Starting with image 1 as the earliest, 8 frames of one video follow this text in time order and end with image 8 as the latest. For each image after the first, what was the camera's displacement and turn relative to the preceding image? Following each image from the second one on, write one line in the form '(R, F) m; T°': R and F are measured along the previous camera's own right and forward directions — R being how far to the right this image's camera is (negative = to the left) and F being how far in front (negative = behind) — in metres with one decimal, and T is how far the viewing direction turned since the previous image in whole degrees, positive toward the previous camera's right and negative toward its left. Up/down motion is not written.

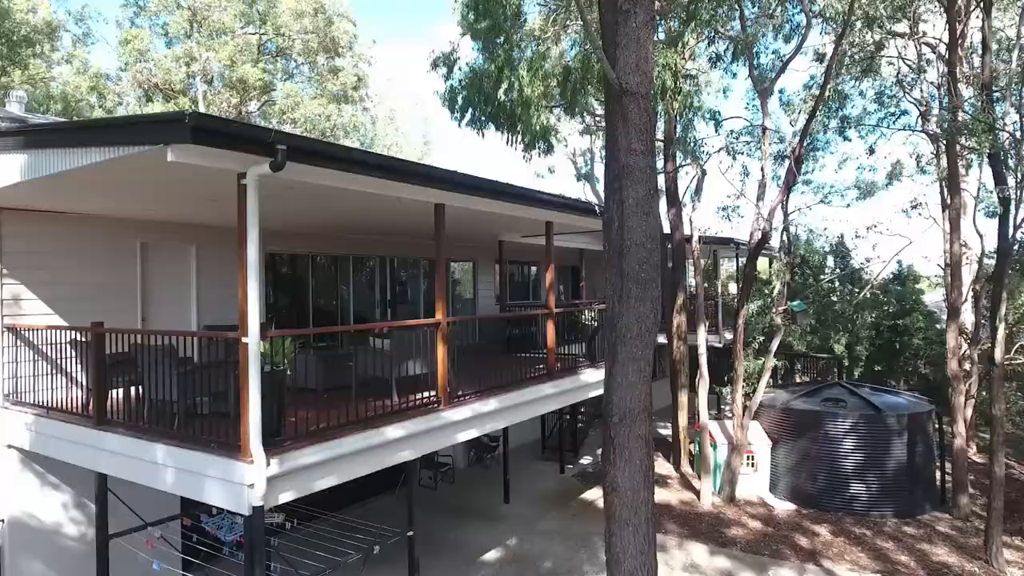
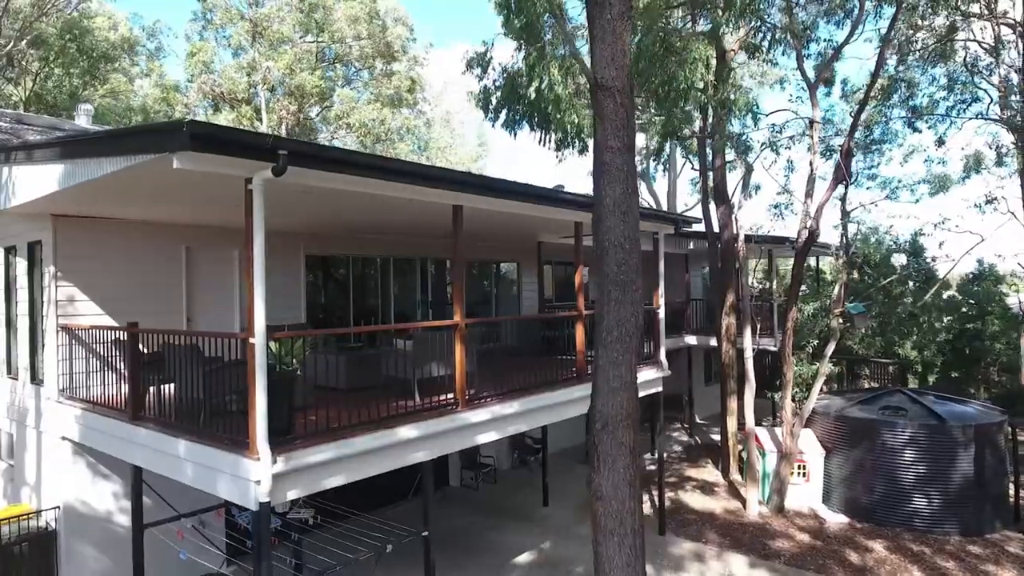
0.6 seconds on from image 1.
(+0.5, +0.1) m; -6°
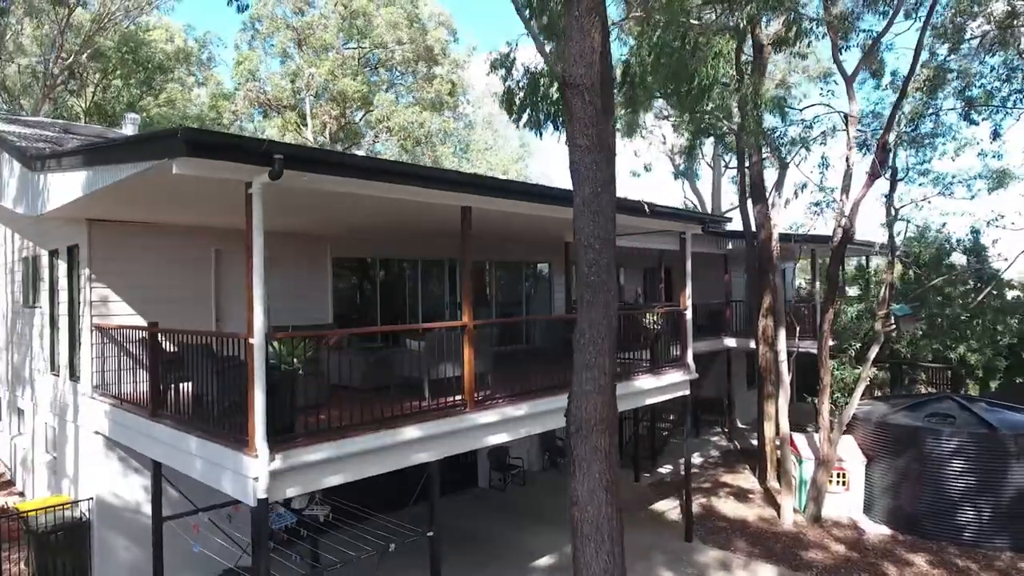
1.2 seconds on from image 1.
(+0.4, +0.1) m; -4°
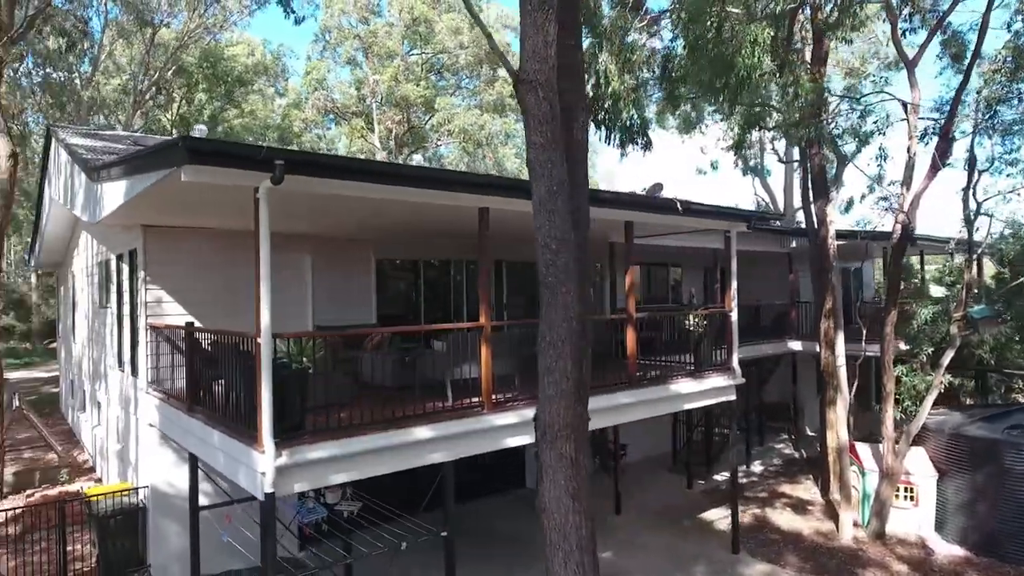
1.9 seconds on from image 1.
(+0.6, +0.1) m; -7°
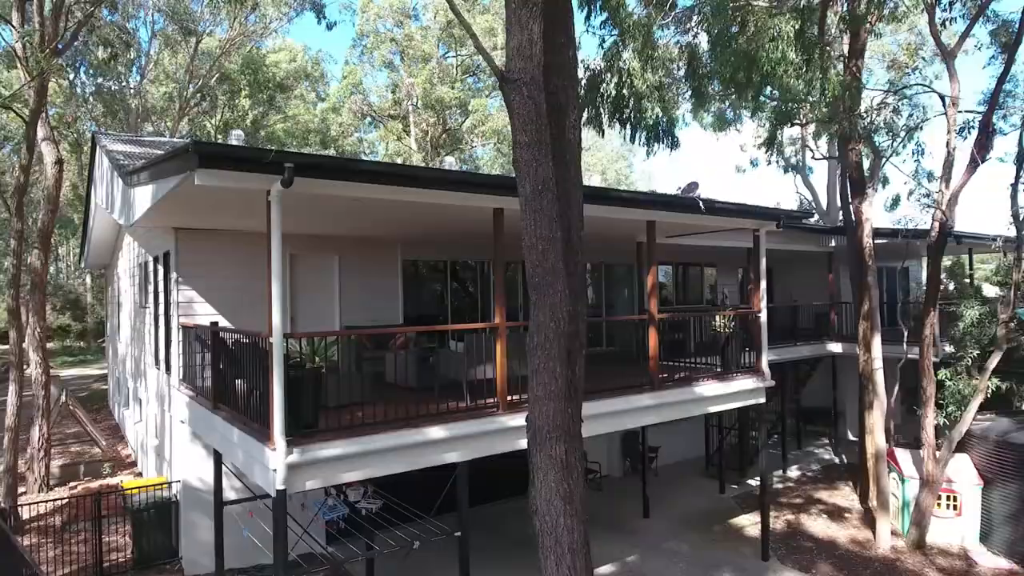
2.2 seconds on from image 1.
(+0.3, 0.0) m; -4°
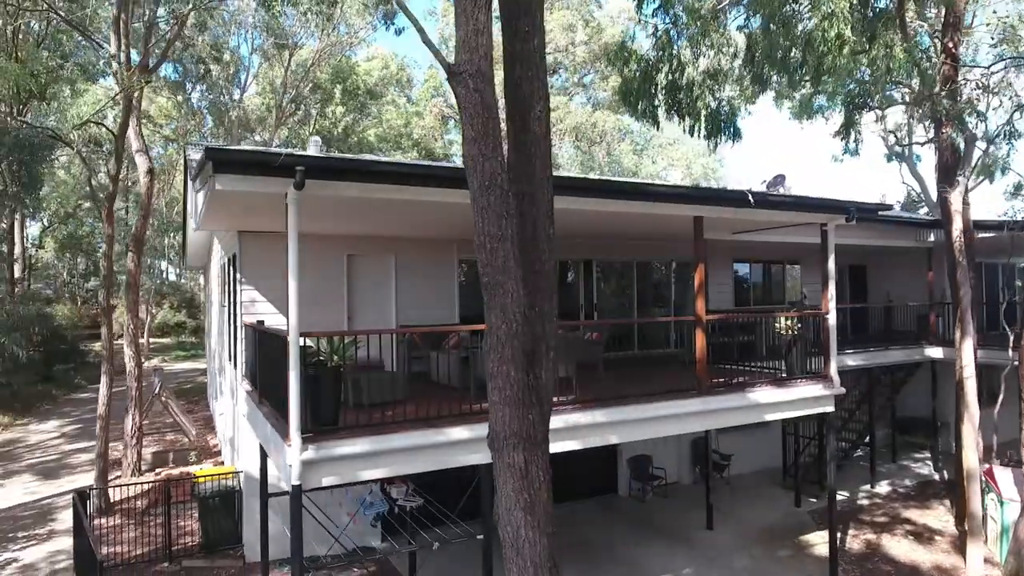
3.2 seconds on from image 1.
(+0.7, +0.2) m; -9°
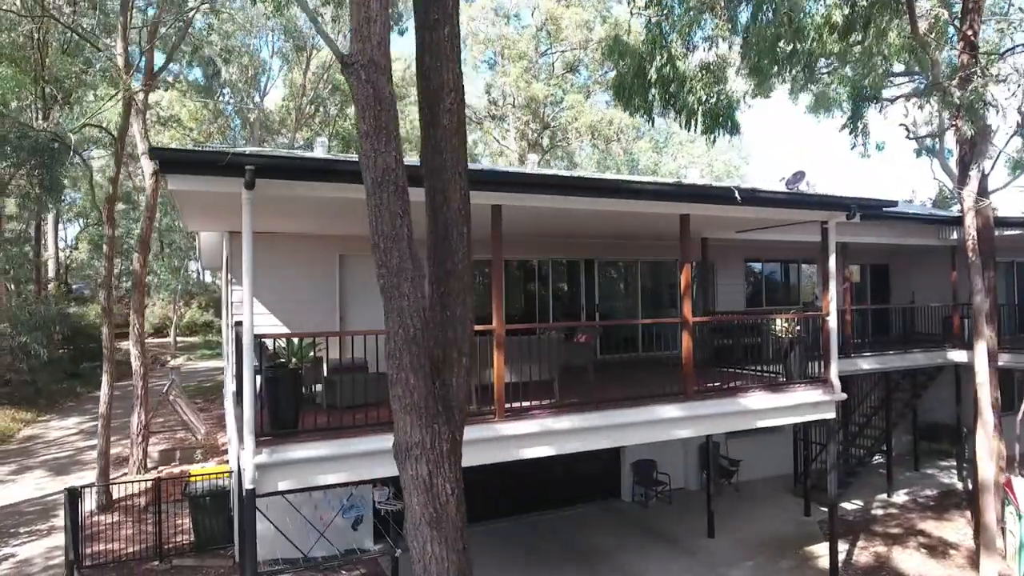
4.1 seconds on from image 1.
(+0.6, +0.2) m; -3°
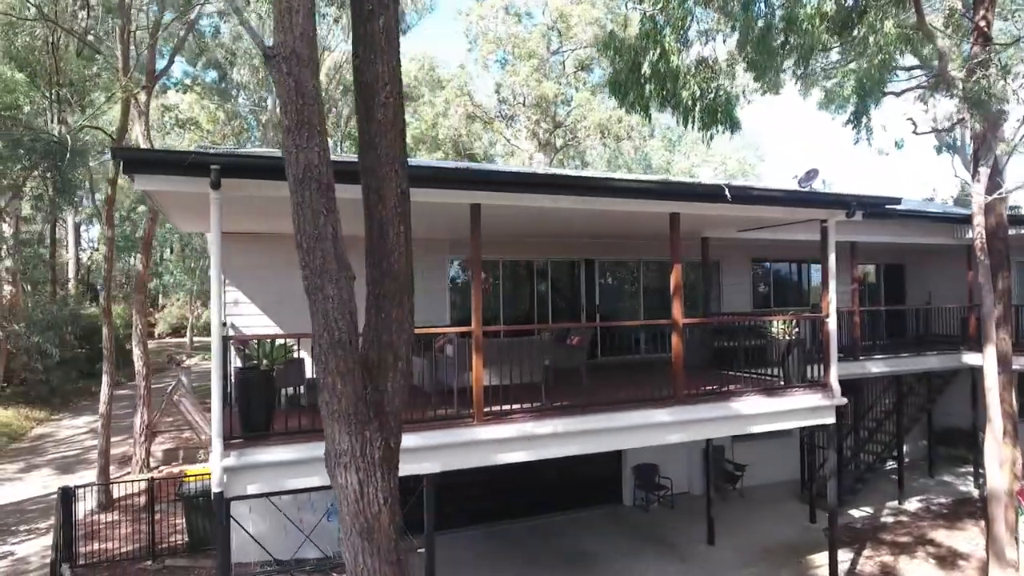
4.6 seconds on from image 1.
(+0.4, +0.1) m; -2°
